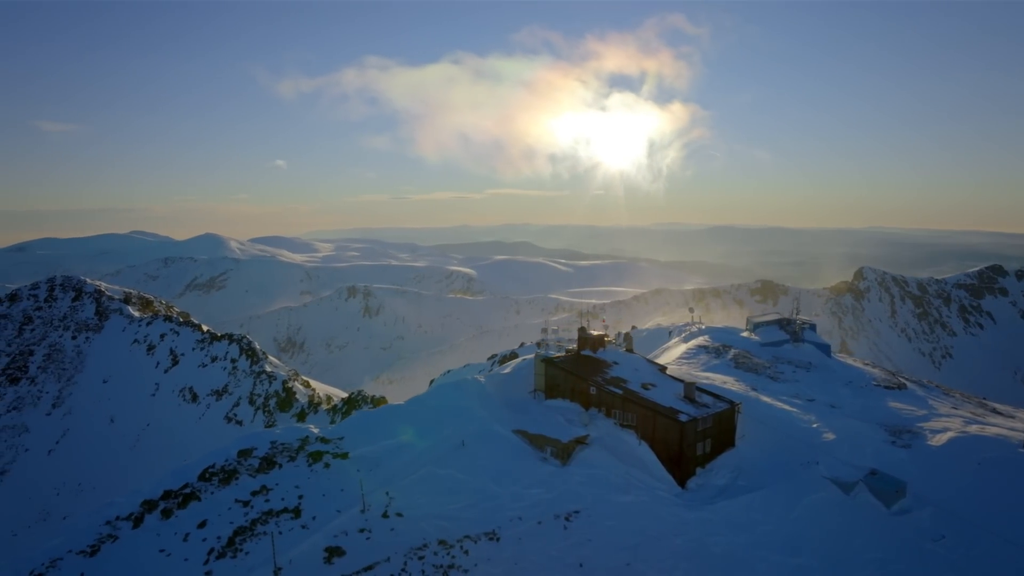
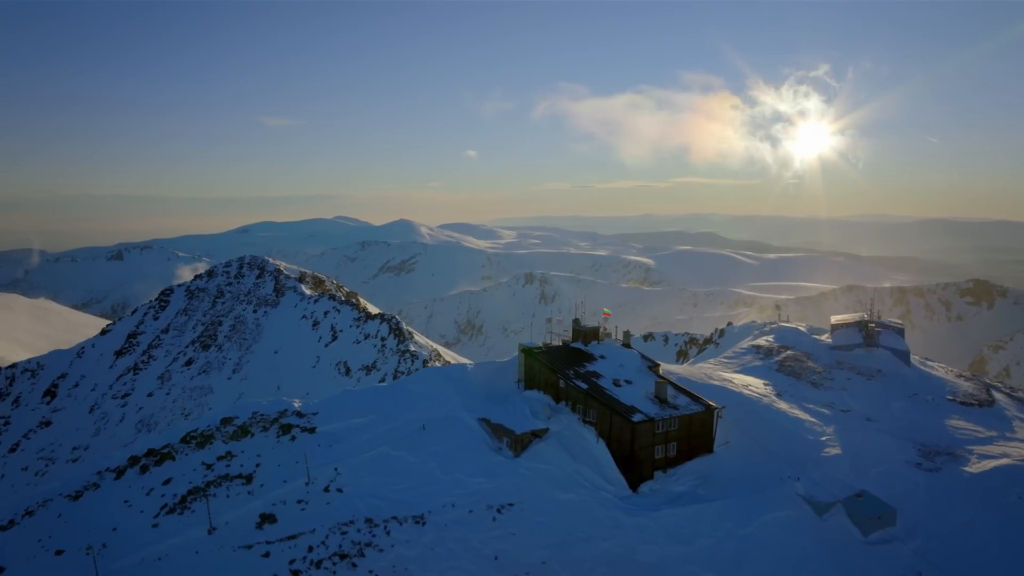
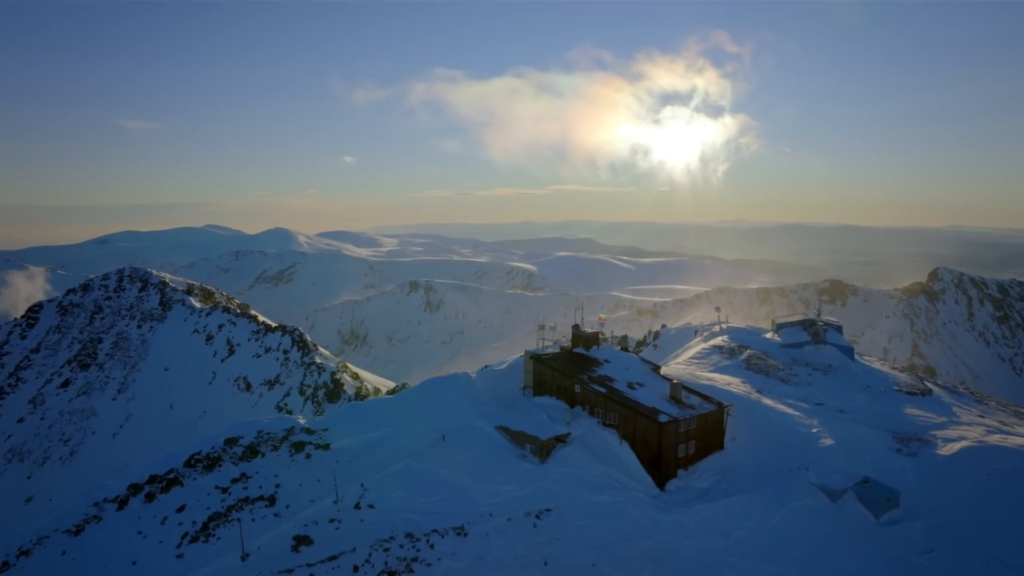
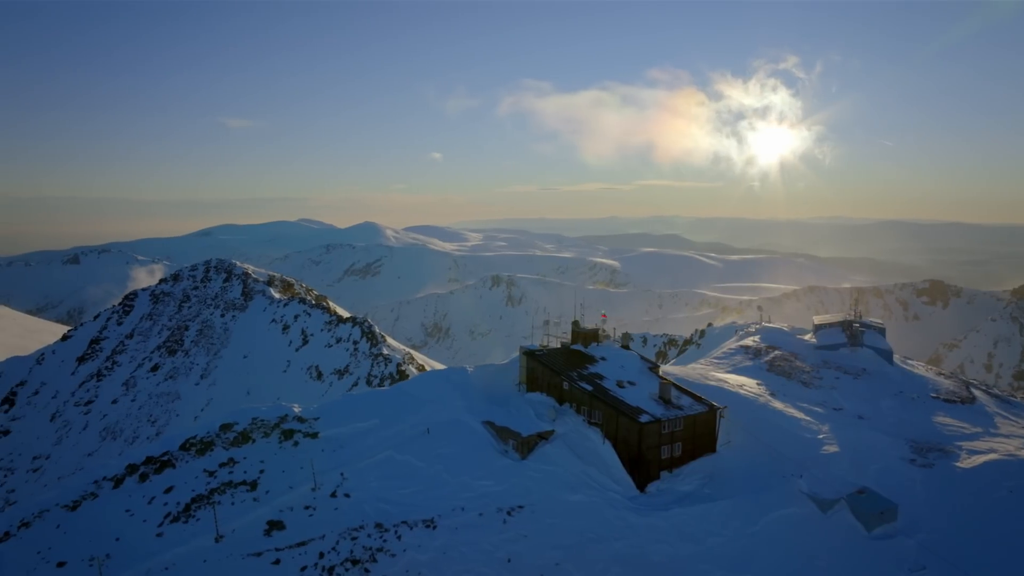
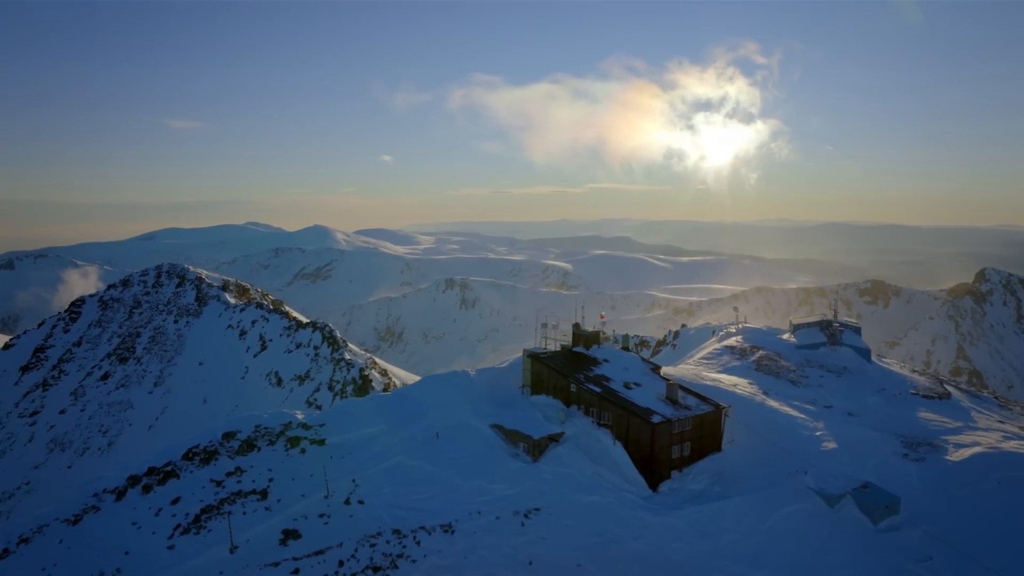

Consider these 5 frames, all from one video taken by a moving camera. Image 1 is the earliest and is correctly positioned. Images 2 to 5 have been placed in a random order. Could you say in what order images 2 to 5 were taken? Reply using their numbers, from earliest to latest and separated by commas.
3, 5, 4, 2
